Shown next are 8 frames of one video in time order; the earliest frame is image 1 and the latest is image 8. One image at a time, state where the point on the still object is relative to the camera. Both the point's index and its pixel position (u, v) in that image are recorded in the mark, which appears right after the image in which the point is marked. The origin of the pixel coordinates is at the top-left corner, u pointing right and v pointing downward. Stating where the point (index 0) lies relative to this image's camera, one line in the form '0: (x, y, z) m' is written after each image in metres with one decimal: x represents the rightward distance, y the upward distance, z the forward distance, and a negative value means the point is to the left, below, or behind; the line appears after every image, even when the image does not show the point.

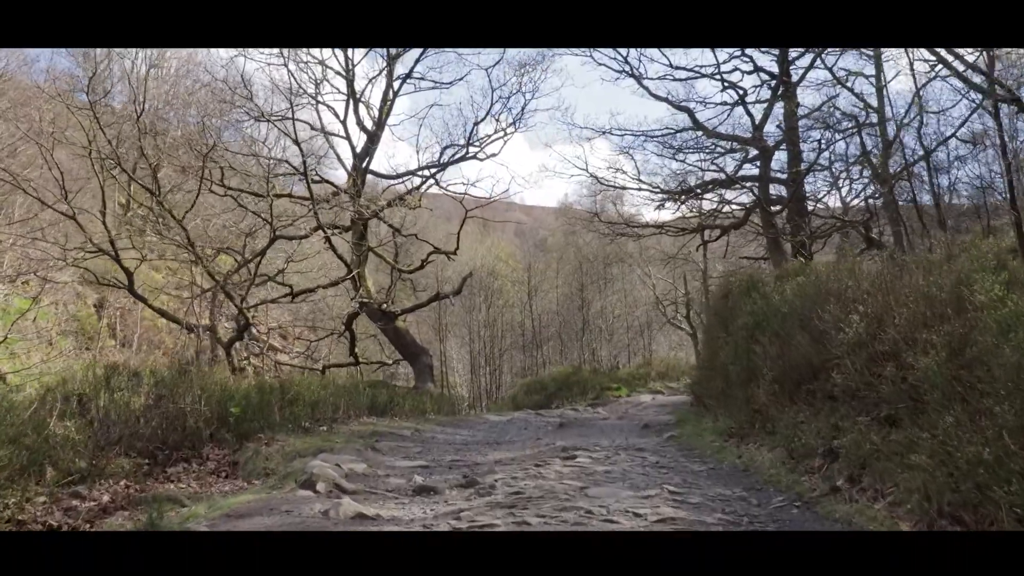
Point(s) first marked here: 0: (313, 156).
0: (-2.5, +1.6, +8.2) m
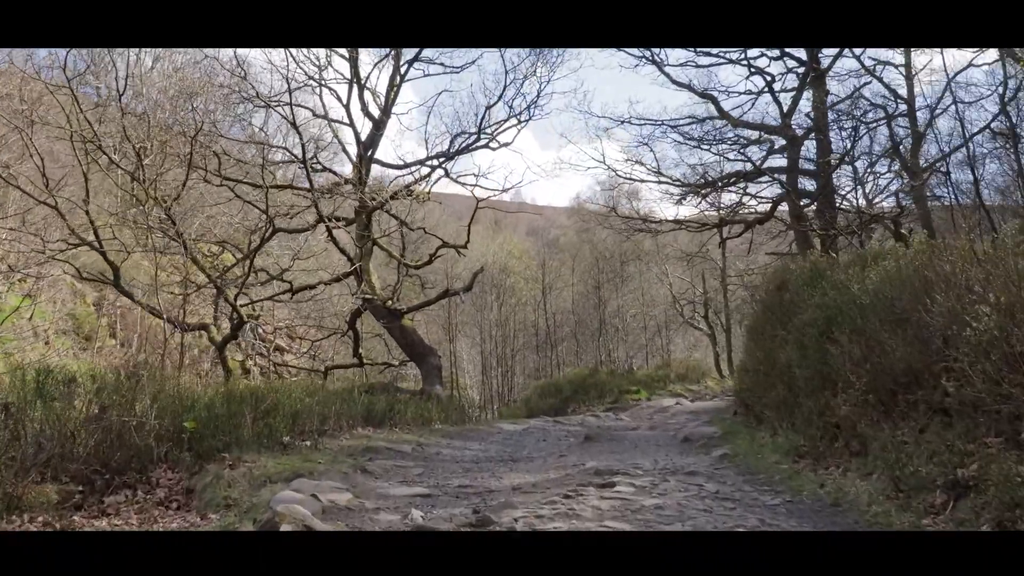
0: (-2.3, +1.7, +7.8) m
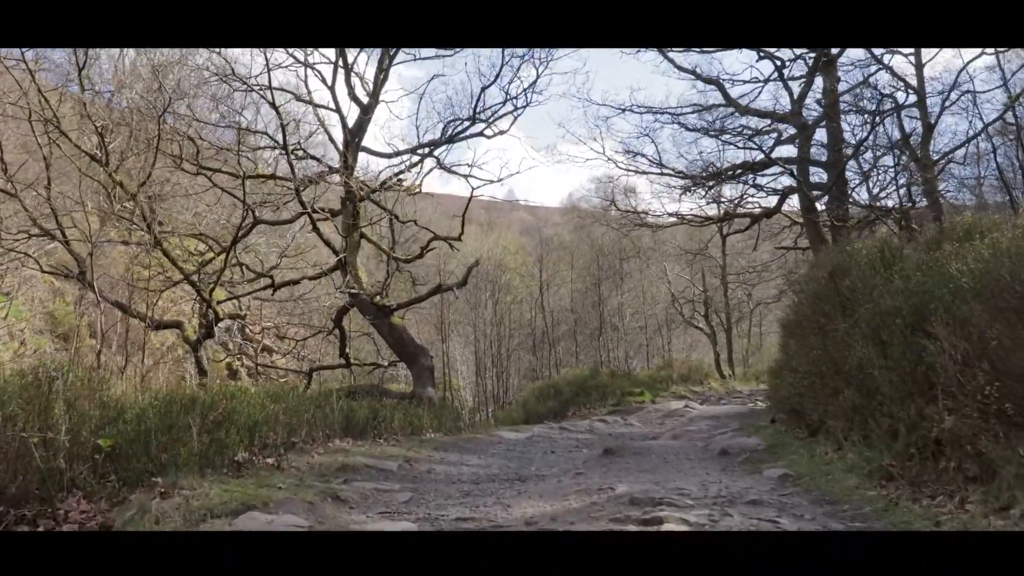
0: (-2.4, +1.7, +7.3) m
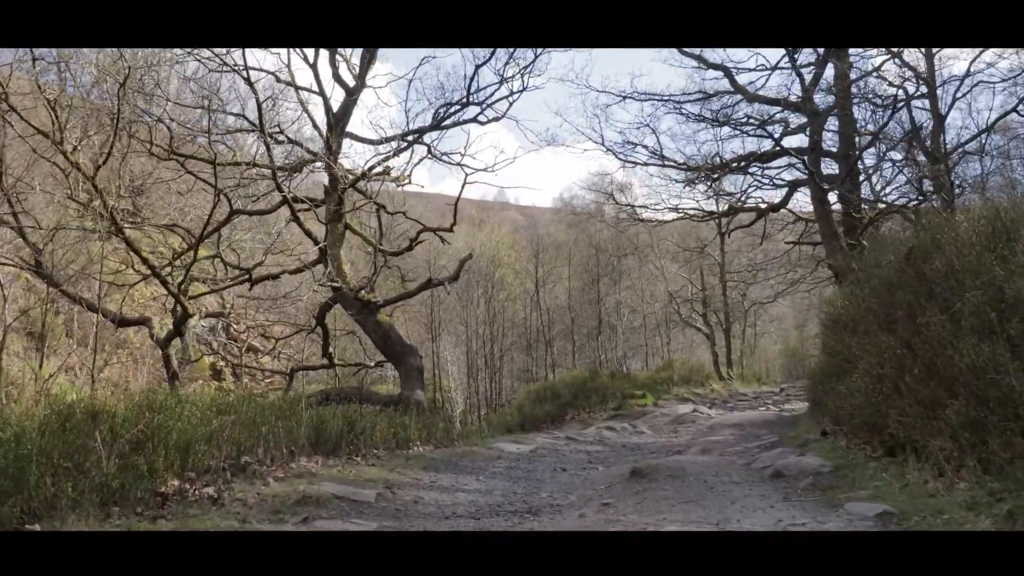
0: (-2.4, +1.8, +6.8) m
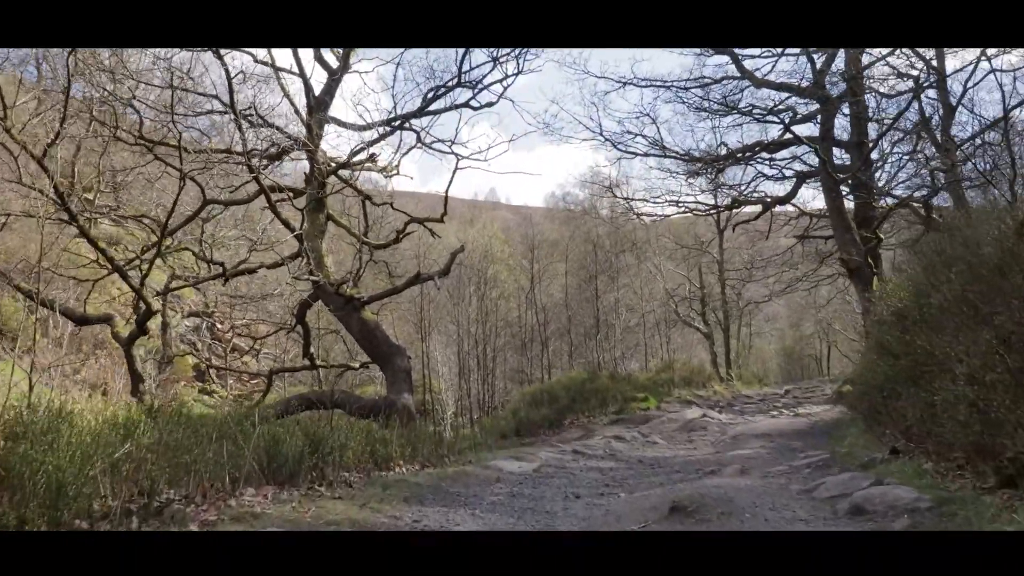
0: (-2.5, +1.8, +6.3) m
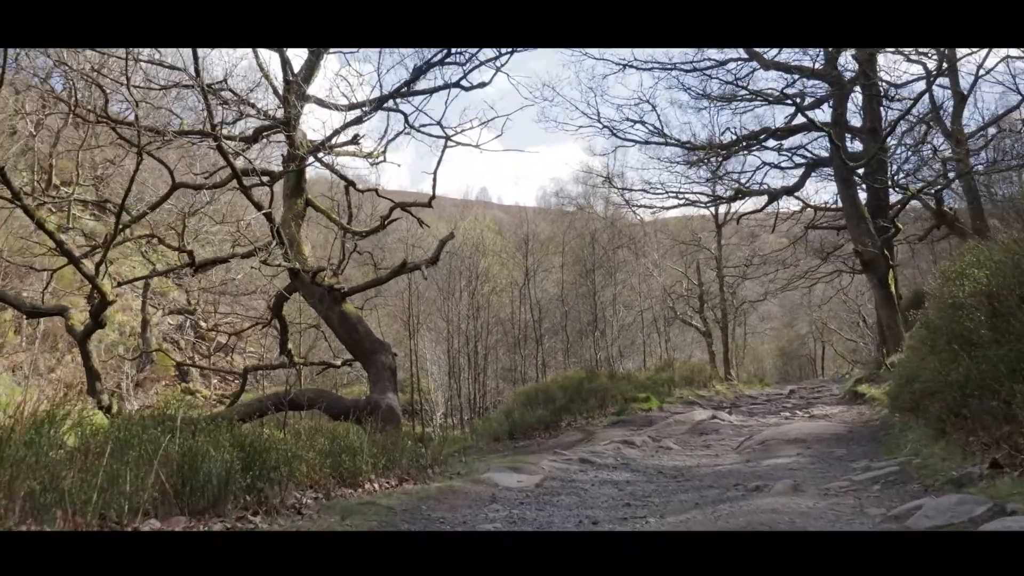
0: (-2.5, +1.9, +5.9) m
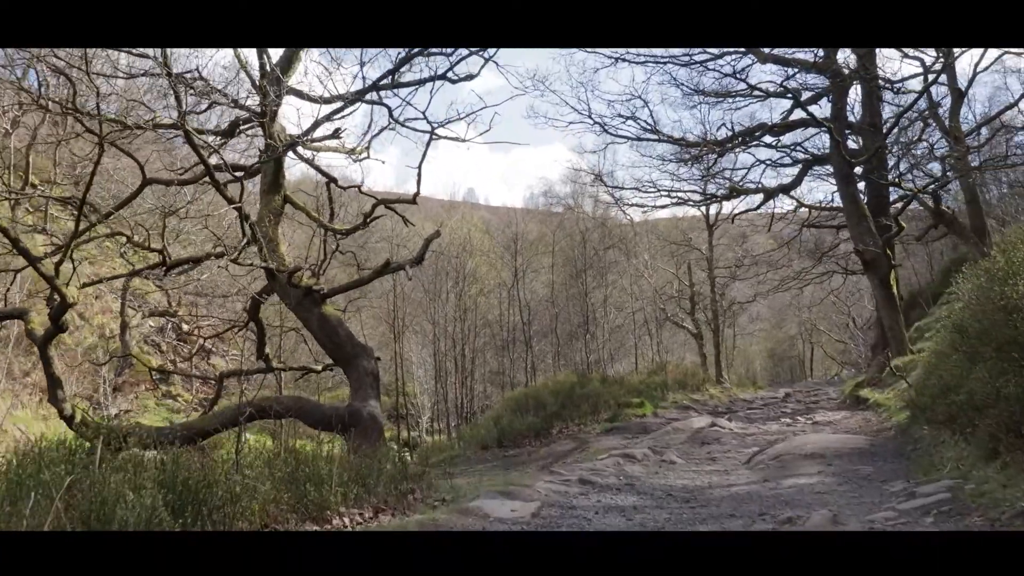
0: (-2.6, +1.9, +5.5) m
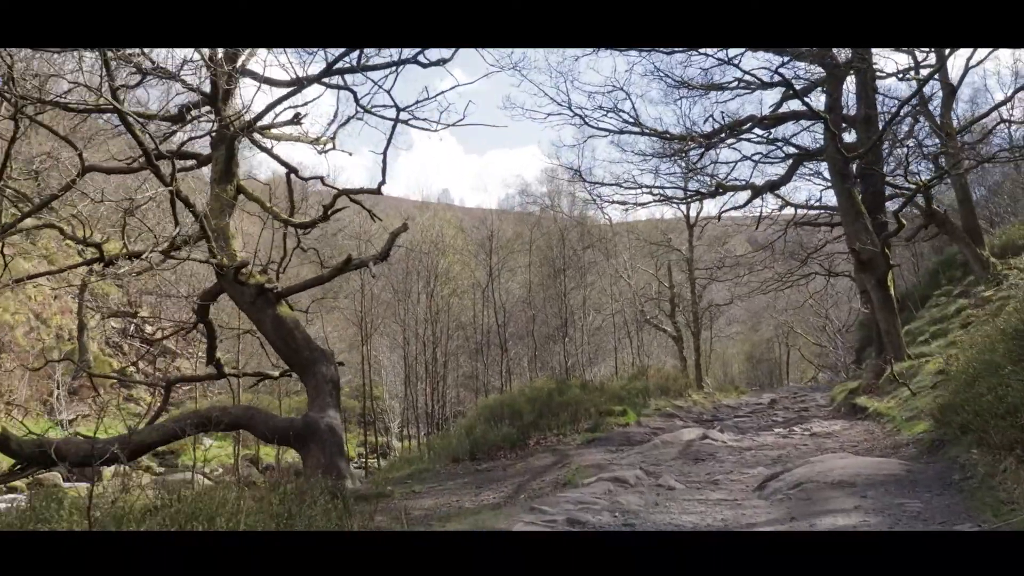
0: (-2.8, +1.9, +5.0) m
